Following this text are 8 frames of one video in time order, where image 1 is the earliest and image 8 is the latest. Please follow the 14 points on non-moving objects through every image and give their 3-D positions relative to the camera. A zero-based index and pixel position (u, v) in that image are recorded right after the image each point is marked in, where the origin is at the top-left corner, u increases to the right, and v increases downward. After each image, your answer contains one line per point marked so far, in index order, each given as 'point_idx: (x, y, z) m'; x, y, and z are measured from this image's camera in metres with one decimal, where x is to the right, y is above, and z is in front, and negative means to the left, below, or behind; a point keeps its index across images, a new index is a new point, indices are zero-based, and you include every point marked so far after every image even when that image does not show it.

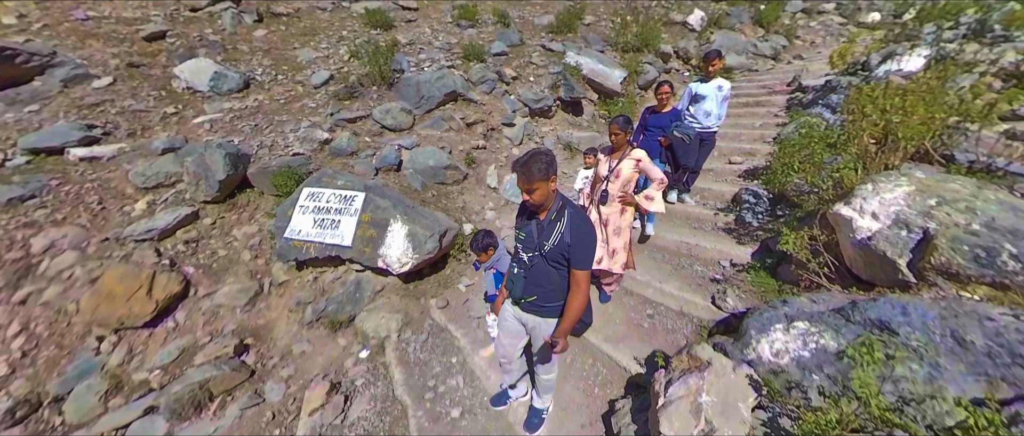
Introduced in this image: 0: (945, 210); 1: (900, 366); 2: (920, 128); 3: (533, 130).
0: (+3.3, +0.1, +2.3) m
1: (+2.3, -0.8, +1.8) m
2: (+4.5, +1.1, +3.4) m
3: (+0.4, +2.1, +7.1) m
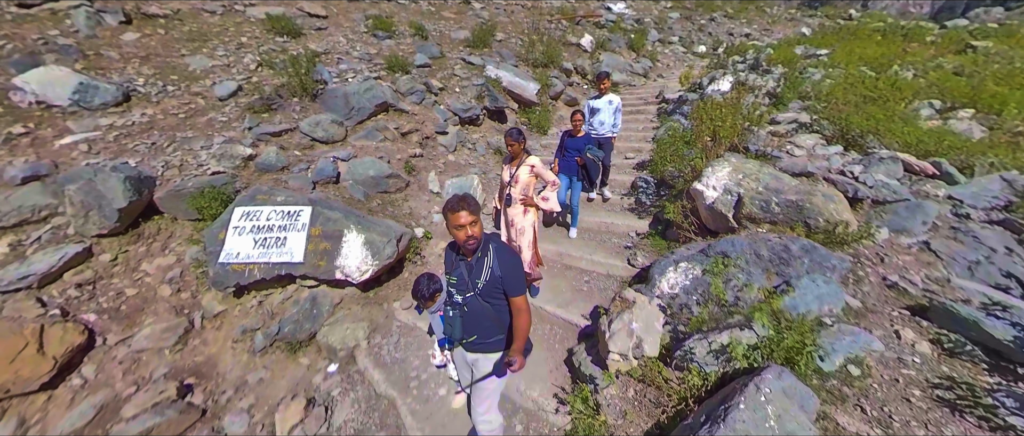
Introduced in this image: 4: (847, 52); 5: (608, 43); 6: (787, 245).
0: (+2.9, +0.5, +3.8) m
1: (+2.2, -0.5, +3.1) m
2: (+3.7, +1.5, +5.1) m
3: (-1.2, +2.1, +7.7) m
4: (+8.2, +4.0, +7.4) m
5: (+3.3, +6.1, +10.5) m
6: (+2.6, -0.3, +3.0) m
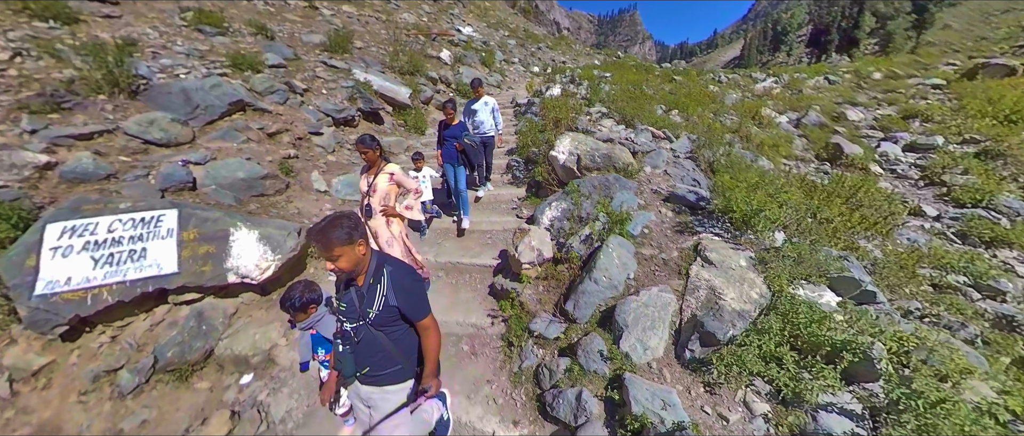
0: (+1.3, +1.4, +5.7) m
1: (+1.0, +0.3, +4.8) m
2: (+1.3, +2.4, +7.3) m
3: (-4.3, +2.0, +7.7) m
4: (+4.1, +5.3, +11.3) m
5: (-1.9, +6.4, +12.1) m
6: (+1.5, +0.6, +4.9) m
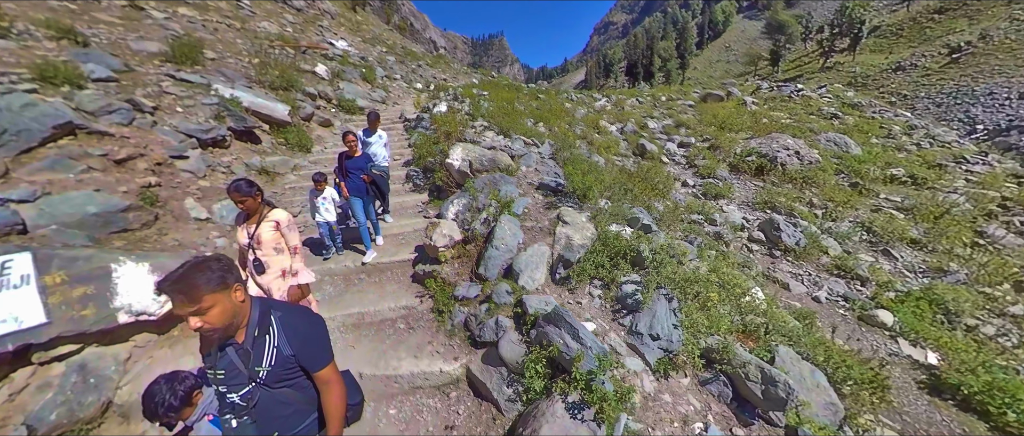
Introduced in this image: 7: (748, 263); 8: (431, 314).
0: (-1.0, +1.6, +7.1) m
1: (-0.7, +0.5, +6.1) m
2: (-1.6, +2.5, +8.6) m
3: (-6.9, +1.3, +7.1) m
4: (-0.8, +5.5, +13.3) m
5: (-6.8, +5.7, +12.0) m
6: (-0.4, +0.8, +6.4) m
7: (+4.9, -0.9, +6.2) m
8: (-1.3, -1.6, +4.9) m
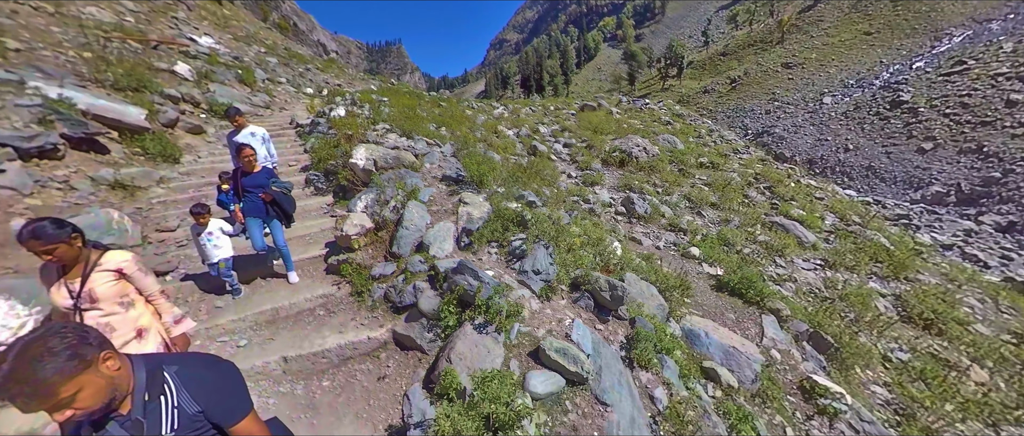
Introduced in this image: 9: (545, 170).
0: (-3.4, +1.7, +7.5) m
1: (-2.8, +0.7, +6.7) m
2: (-4.5, +2.5, +8.8) m
3: (-9.0, +0.9, +5.9) m
4: (-5.3, +5.3, +13.6) m
5: (-10.7, +5.1, +10.8) m
6: (-2.6, +1.0, +7.0) m
7: (+2.8, -0.2, +8.3) m
8: (-2.8, -1.4, +5.3) m
9: (+1.1, +1.6, +10.2) m
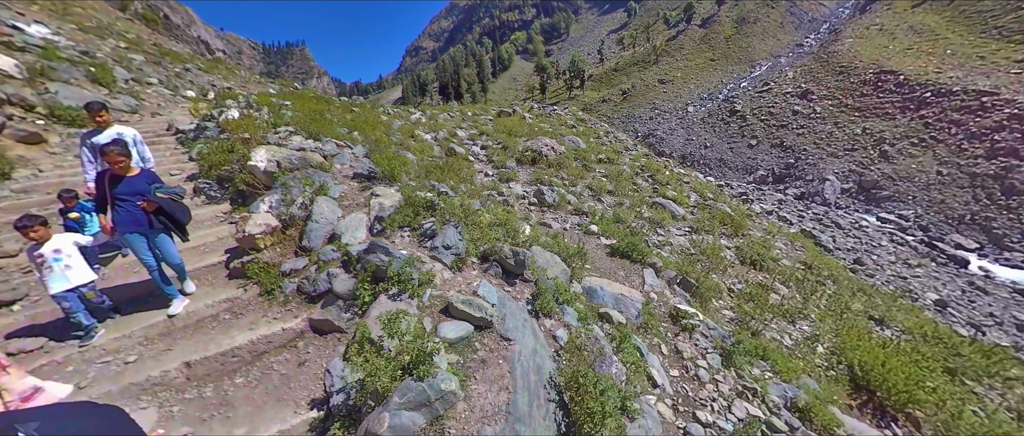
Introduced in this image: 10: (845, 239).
0: (-5.7, +1.5, +7.3) m
1: (-4.8, +0.7, +6.6) m
2: (-7.1, +2.2, +8.4) m
3: (-10.7, +0.4, +4.4) m
4: (-9.1, +4.8, +12.9) m
5: (-13.8, +4.2, +8.9) m
6: (-4.7, +1.0, +6.9) m
7: (+0.3, +0.2, +9.3) m
8: (-4.3, -1.3, +5.2) m
9: (-1.8, +1.8, +10.9) m
10: (+13.8, -0.7, +12.4) m
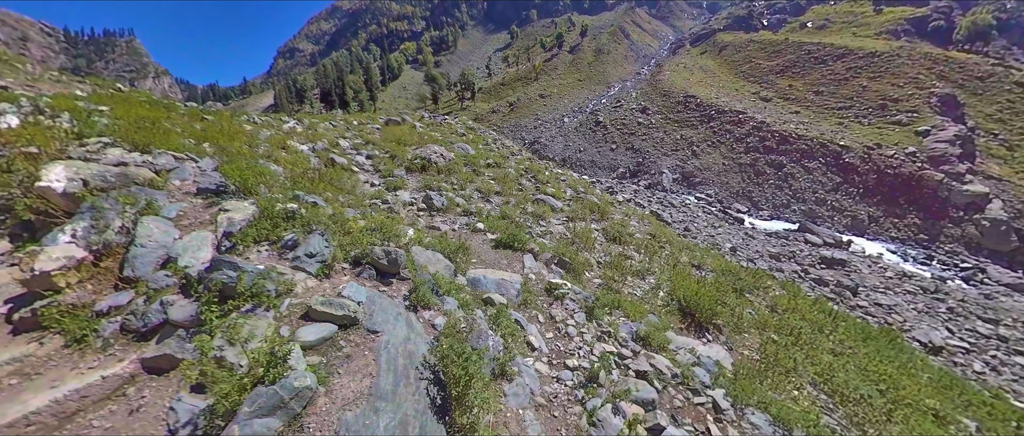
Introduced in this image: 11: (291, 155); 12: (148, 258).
0: (-8.5, +0.9, +6.0) m
1: (-7.4, +0.2, +5.5) m
2: (-10.3, +1.4, +6.6) m
3: (-12.5, -0.6, +1.8) m
4: (-13.7, +3.7, +10.4) m
5: (-17.0, +2.8, +5.3) m
6: (-7.5, +0.5, +5.9) m
7: (-3.2, 0.0, +9.5) m
8: (-6.4, -1.8, +4.3) m
9: (-5.9, +1.4, +10.5) m
10: (+8.9, +0.1, +16.2) m
11: (-8.1, +2.2, +11.1) m
12: (-5.9, -0.6, +4.9) m
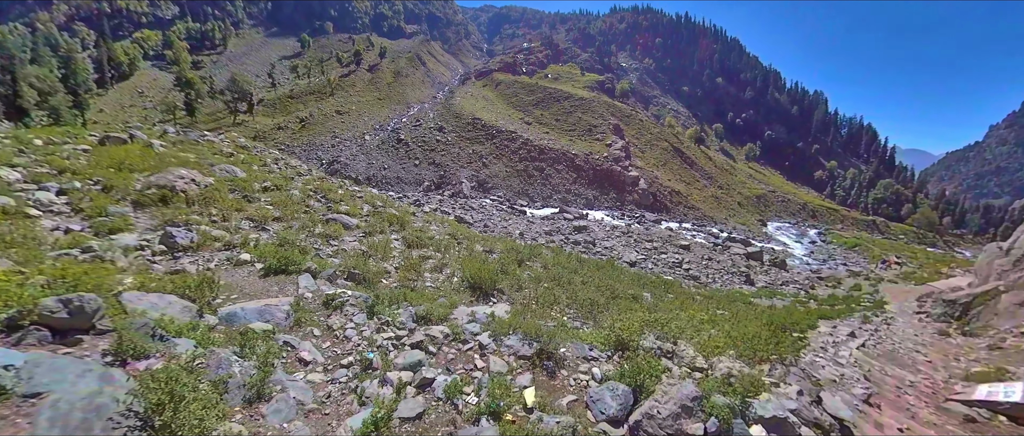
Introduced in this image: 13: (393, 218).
0: (-13.1, -0.7, +2.4) m
1: (-11.7, -1.3, +2.5) m
2: (-14.9, -0.5, +2.1) m
3: (-14.4, -2.4, -3.1) m
4: (-20.0, +1.1, +4.0) m
5: (-20.4, +0.1, -2.1) m
6: (-12.0, -1.0, +2.8) m
7: (-9.9, -1.2, +8.1) m
8: (-10.0, -3.0, +1.9) m
9: (-12.9, -0.2, +7.6) m
10: (-2.4, +0.1, +19.6) m
11: (-15.2, +0.3, +7.1) m
12: (-10.1, -1.9, +2.7) m
13: (-6.0, -0.1, +15.7) m
